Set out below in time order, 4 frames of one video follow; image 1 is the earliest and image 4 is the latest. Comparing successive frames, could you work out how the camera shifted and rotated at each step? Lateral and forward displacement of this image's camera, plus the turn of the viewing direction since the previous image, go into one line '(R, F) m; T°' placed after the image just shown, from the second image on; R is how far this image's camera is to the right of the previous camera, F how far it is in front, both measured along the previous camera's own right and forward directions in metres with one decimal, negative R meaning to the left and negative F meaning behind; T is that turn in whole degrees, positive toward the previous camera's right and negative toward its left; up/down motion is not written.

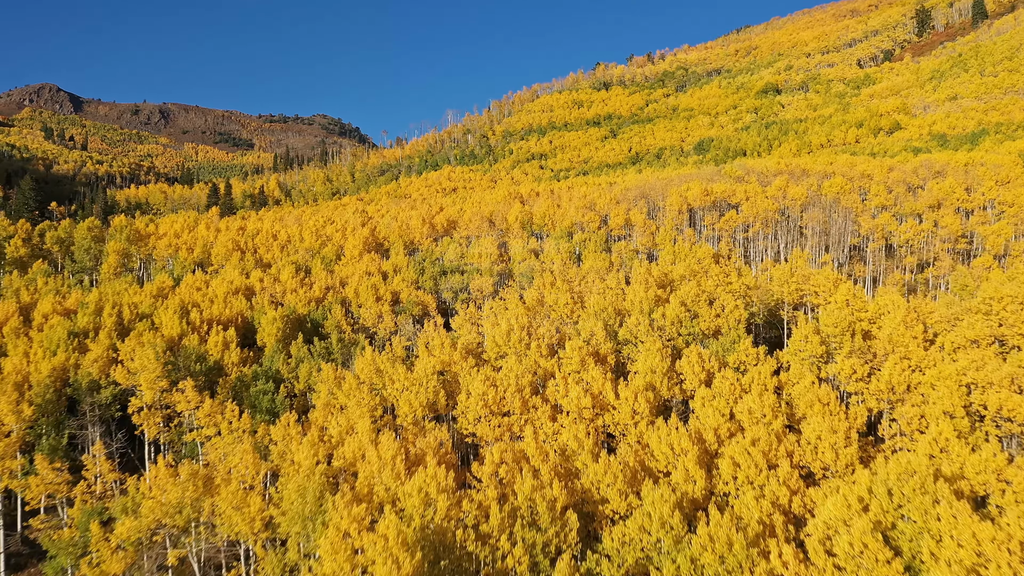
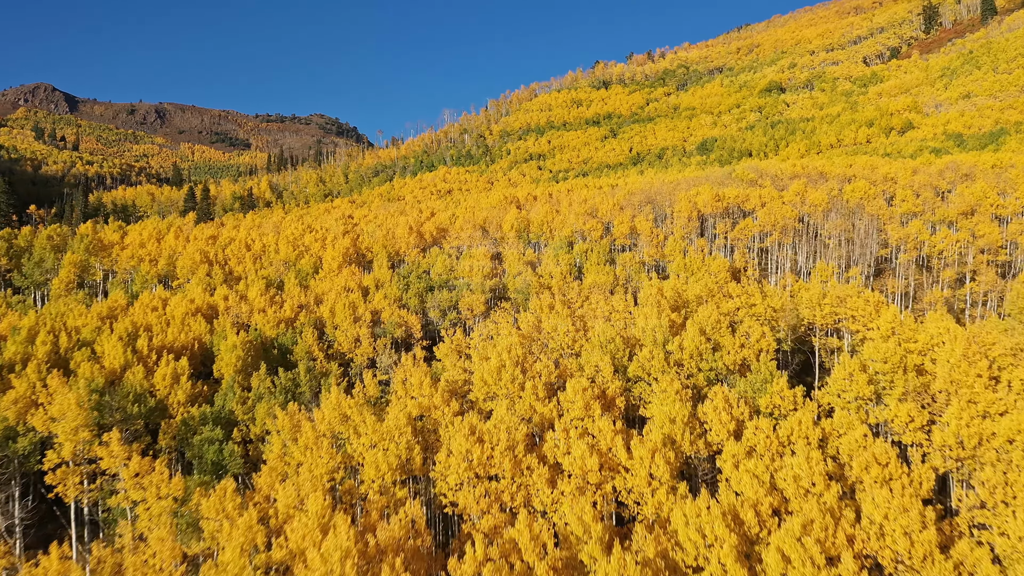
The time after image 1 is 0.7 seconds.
(+0.4, +5.5) m; 0°
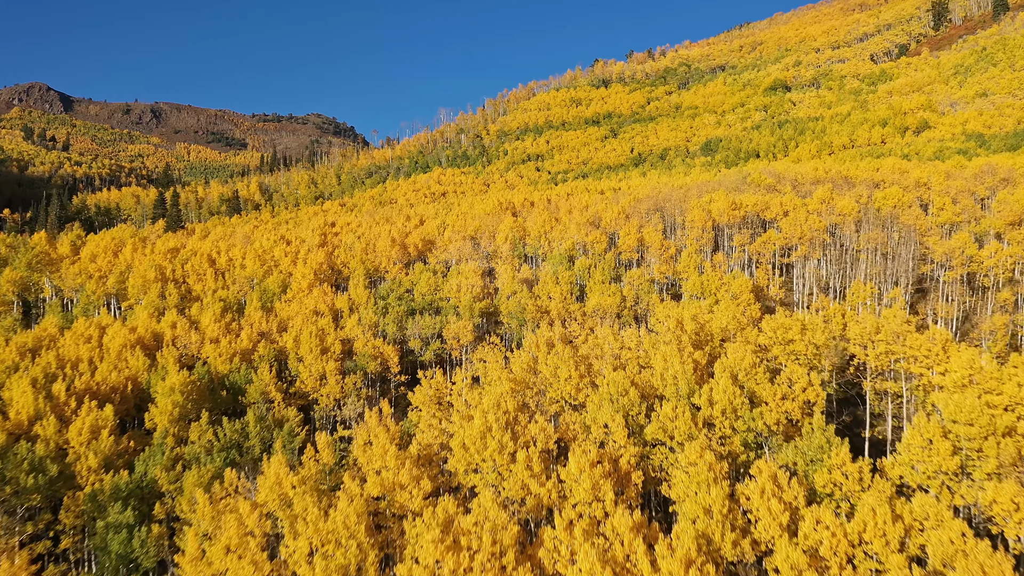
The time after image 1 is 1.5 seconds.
(+0.5, +6.4) m; 0°
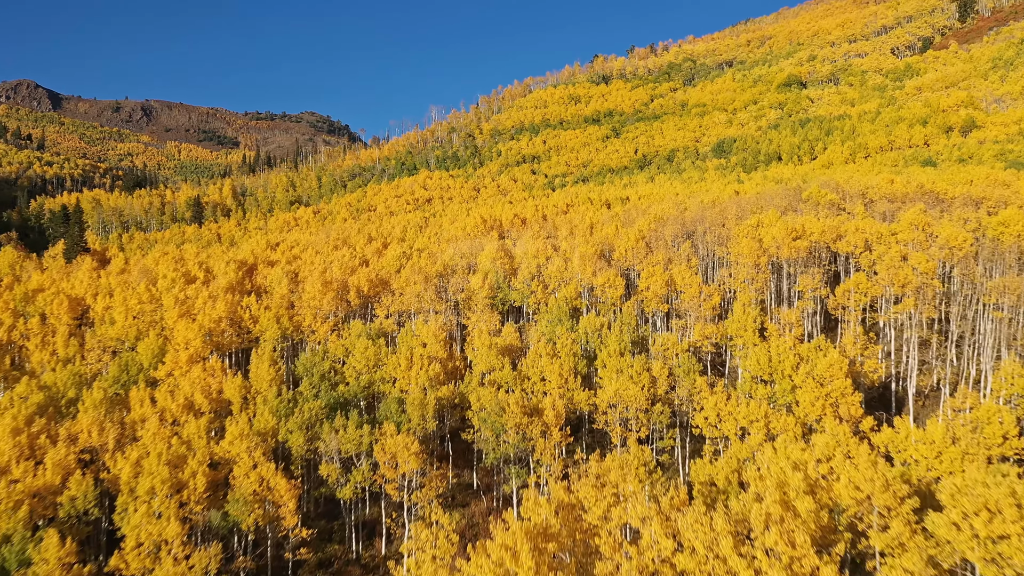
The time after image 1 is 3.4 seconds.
(+1.2, +15.4) m; 0°
